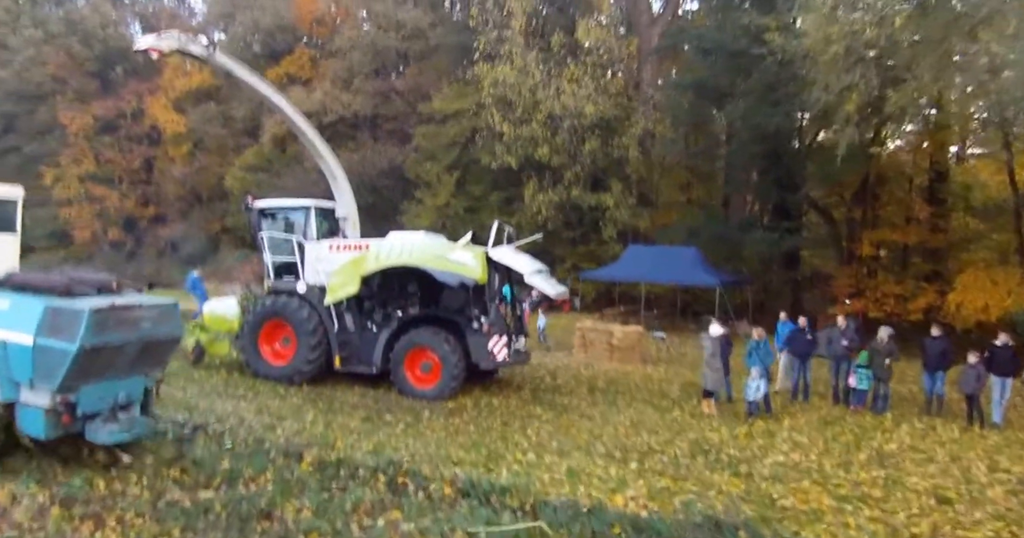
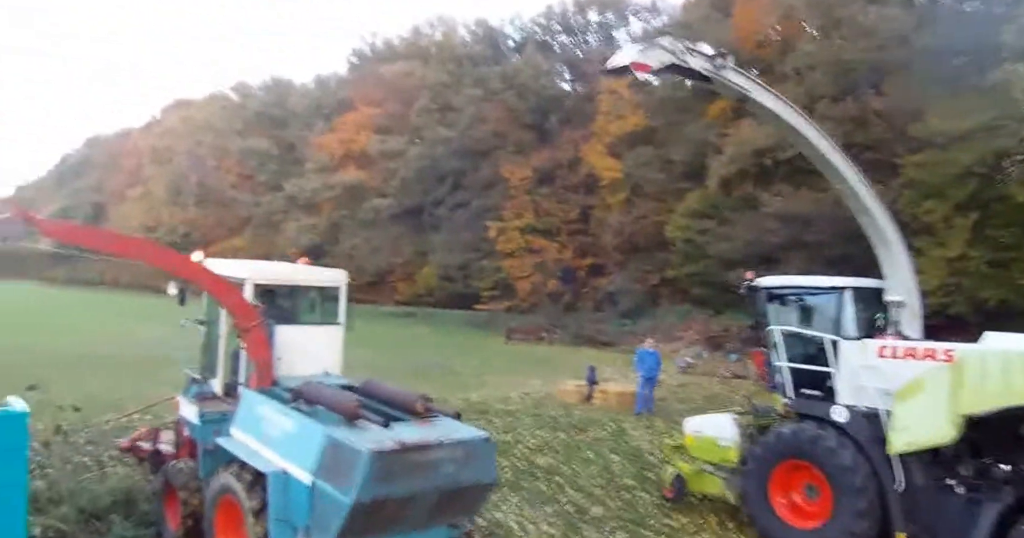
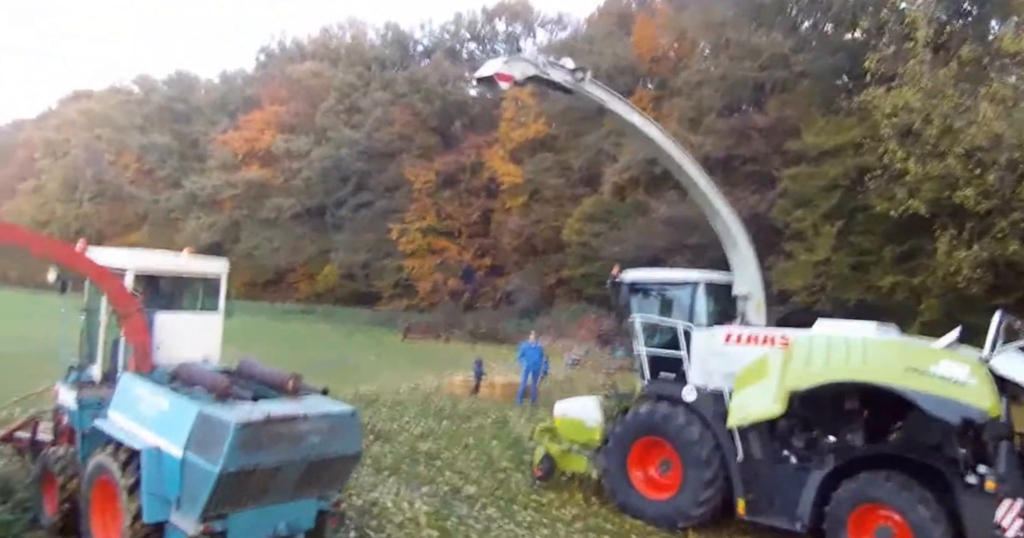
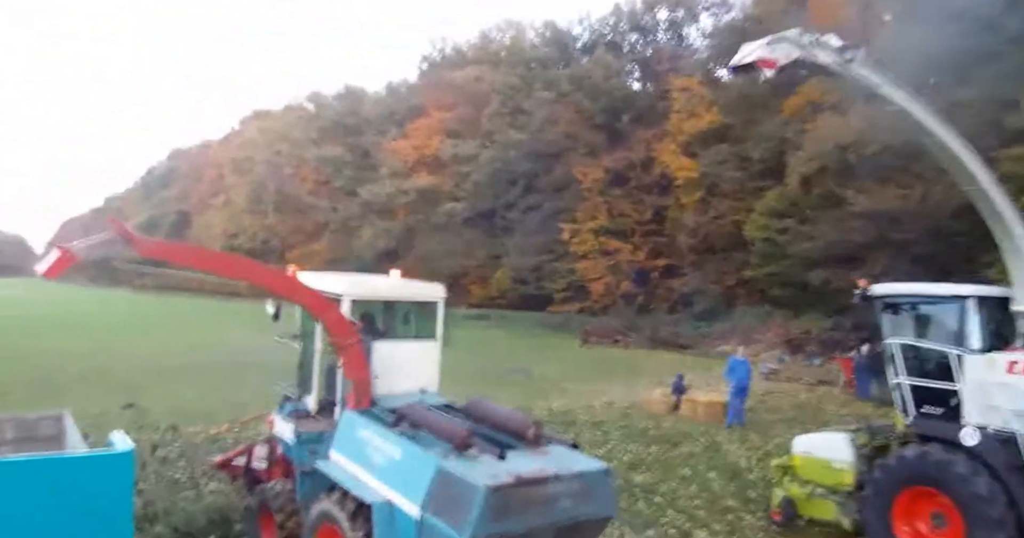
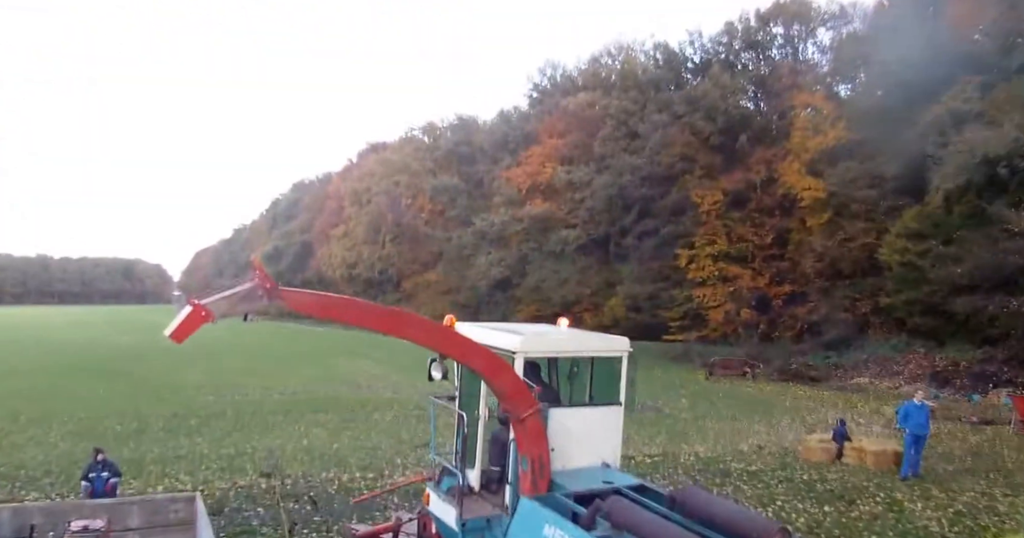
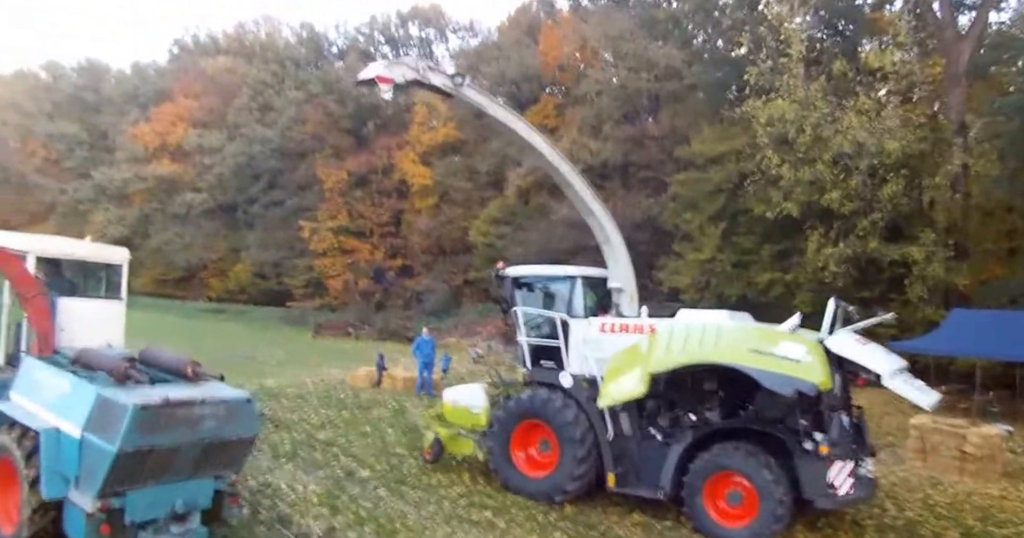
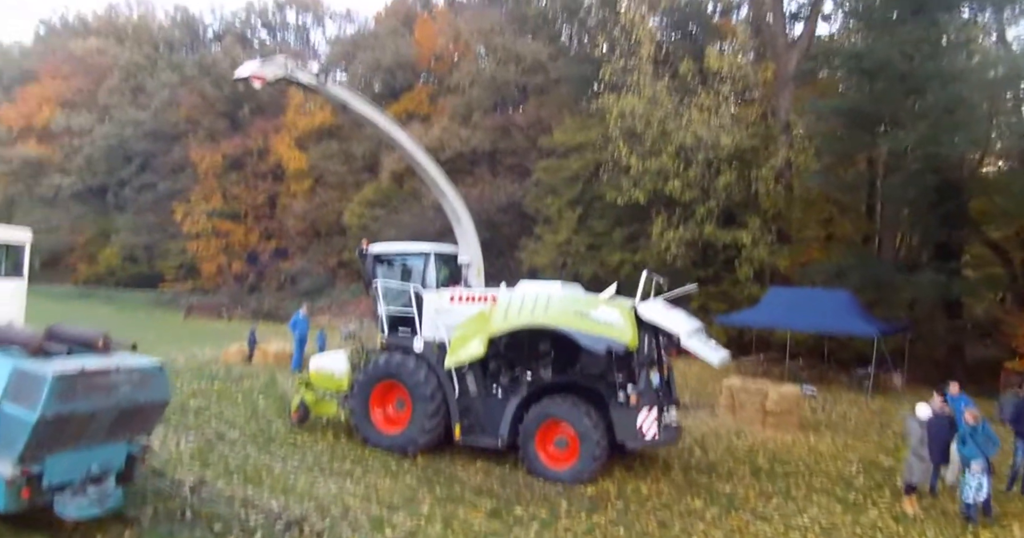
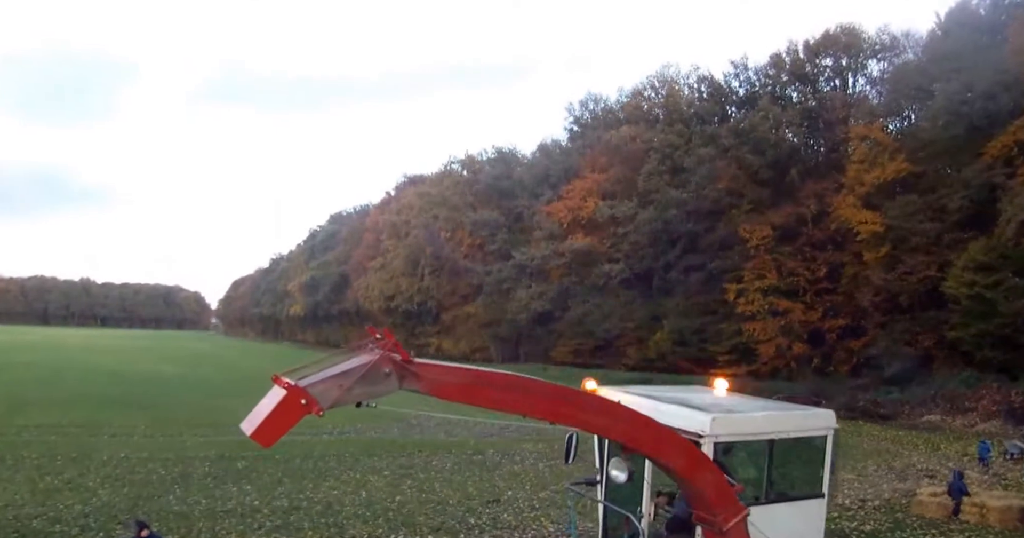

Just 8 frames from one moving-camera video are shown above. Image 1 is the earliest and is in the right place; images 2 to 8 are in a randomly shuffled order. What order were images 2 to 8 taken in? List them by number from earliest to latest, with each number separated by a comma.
7, 6, 3, 2, 4, 5, 8
